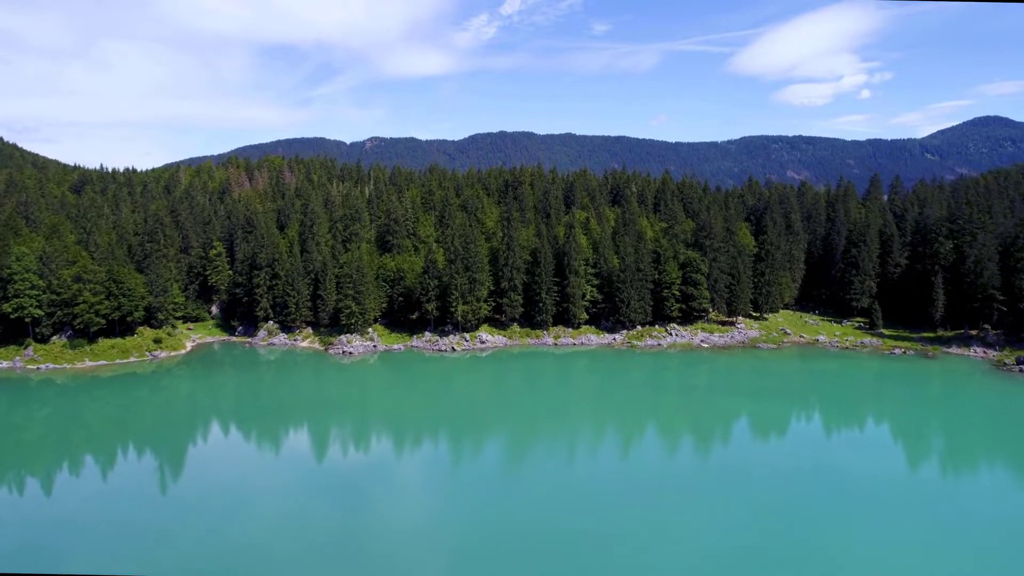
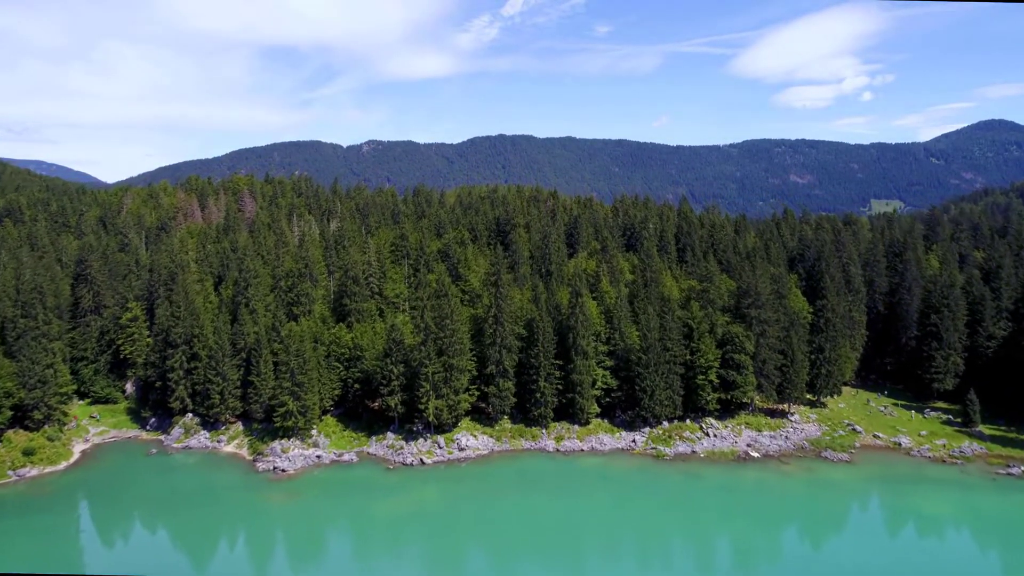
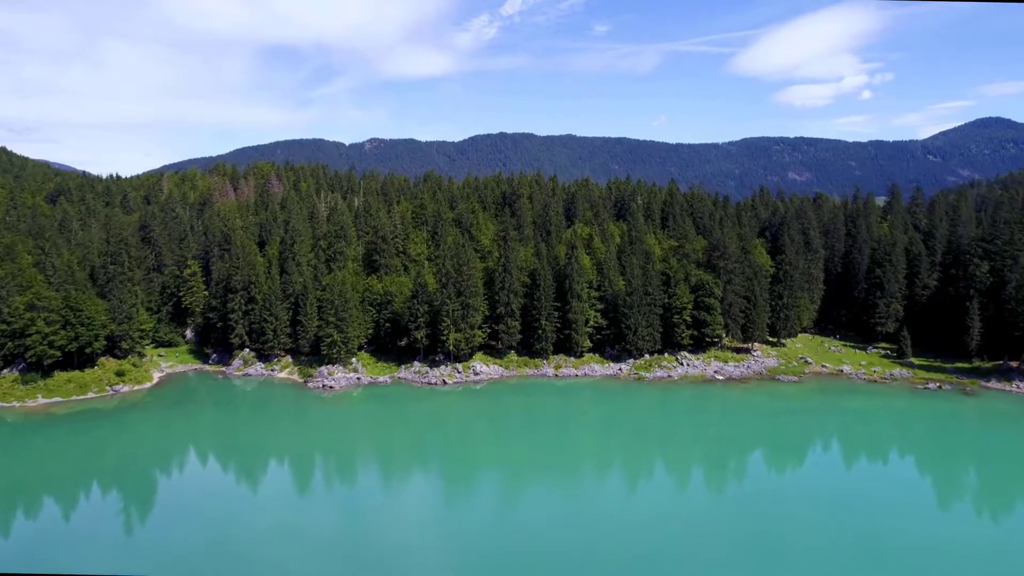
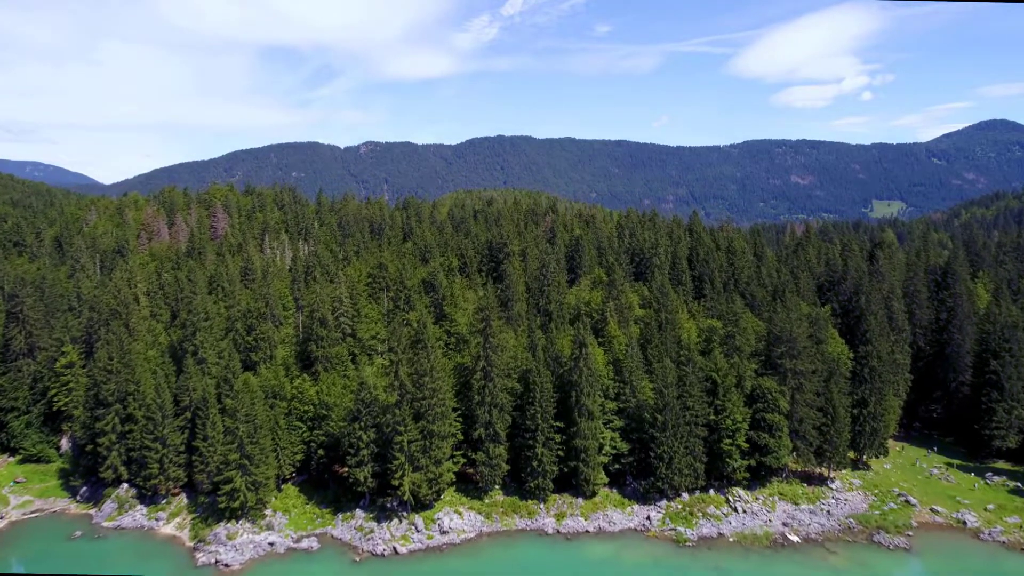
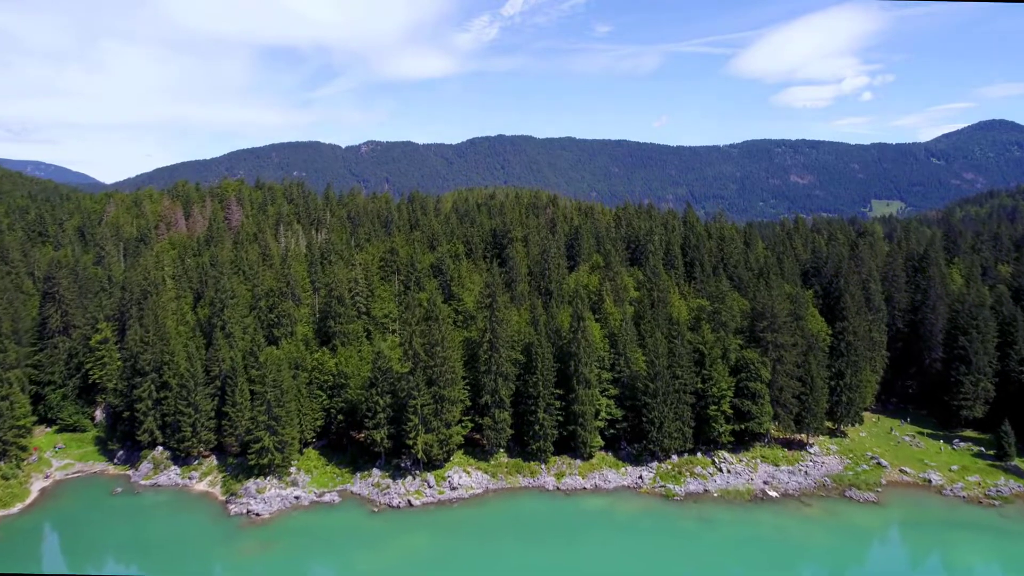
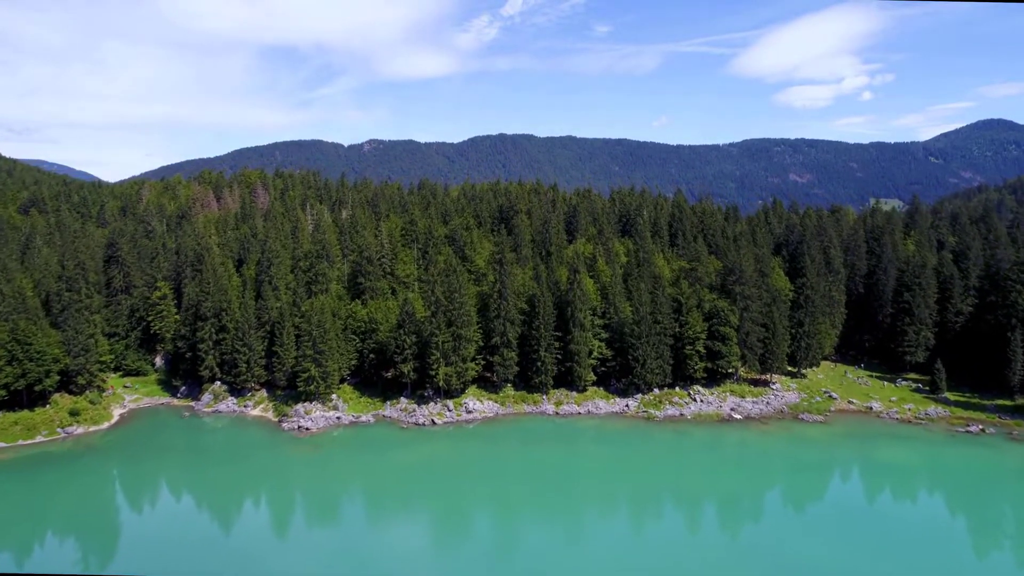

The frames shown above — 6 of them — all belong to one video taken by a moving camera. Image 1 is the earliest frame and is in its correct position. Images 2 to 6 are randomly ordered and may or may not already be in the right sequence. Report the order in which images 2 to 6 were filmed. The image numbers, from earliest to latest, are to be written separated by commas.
3, 6, 2, 5, 4
